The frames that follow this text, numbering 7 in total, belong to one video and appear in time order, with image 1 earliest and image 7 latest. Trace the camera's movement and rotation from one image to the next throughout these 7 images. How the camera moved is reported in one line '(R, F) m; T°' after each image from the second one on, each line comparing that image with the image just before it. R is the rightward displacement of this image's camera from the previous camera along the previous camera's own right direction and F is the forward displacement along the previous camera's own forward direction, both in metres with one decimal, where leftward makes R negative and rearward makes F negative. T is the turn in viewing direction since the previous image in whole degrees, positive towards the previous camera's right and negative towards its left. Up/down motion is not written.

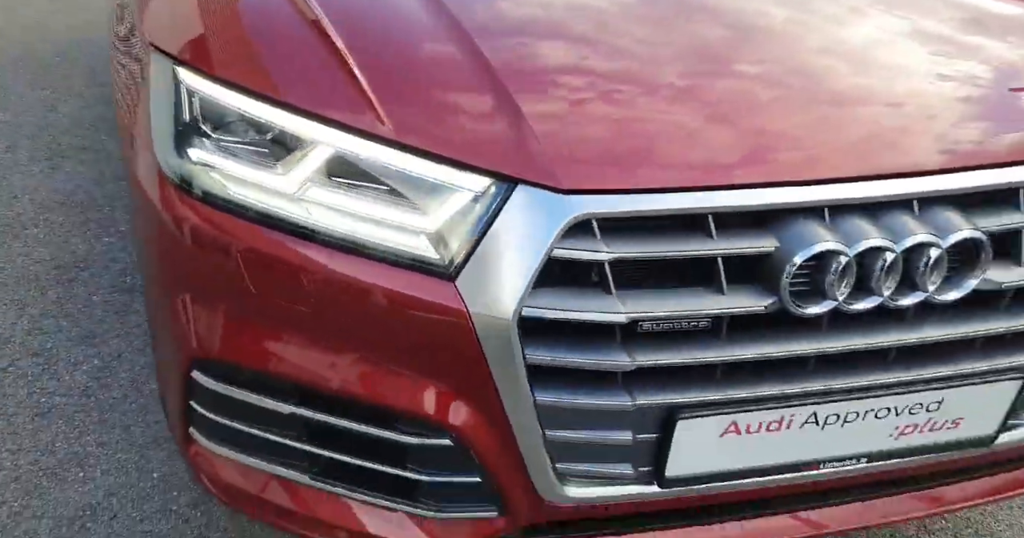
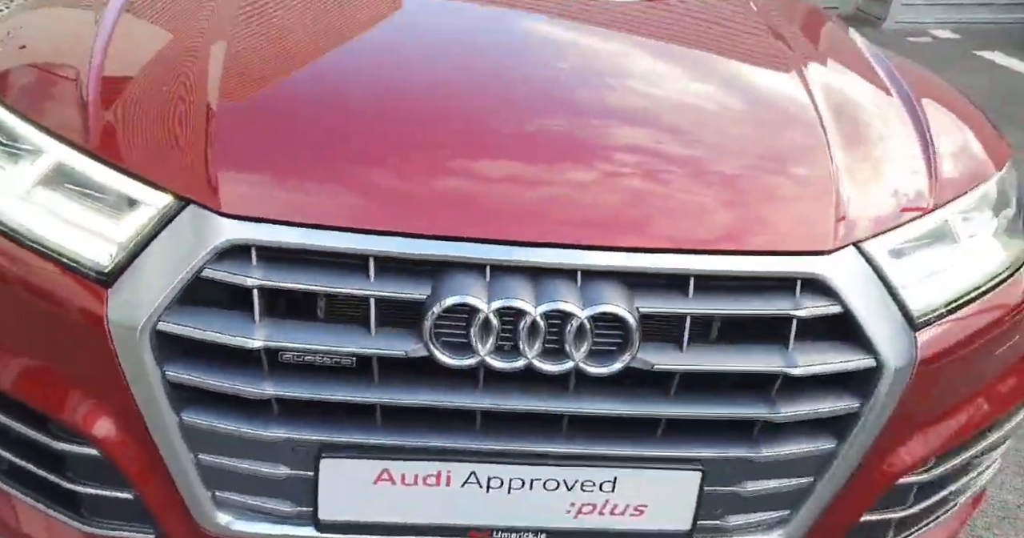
(+0.9, +0.2) m; -19°
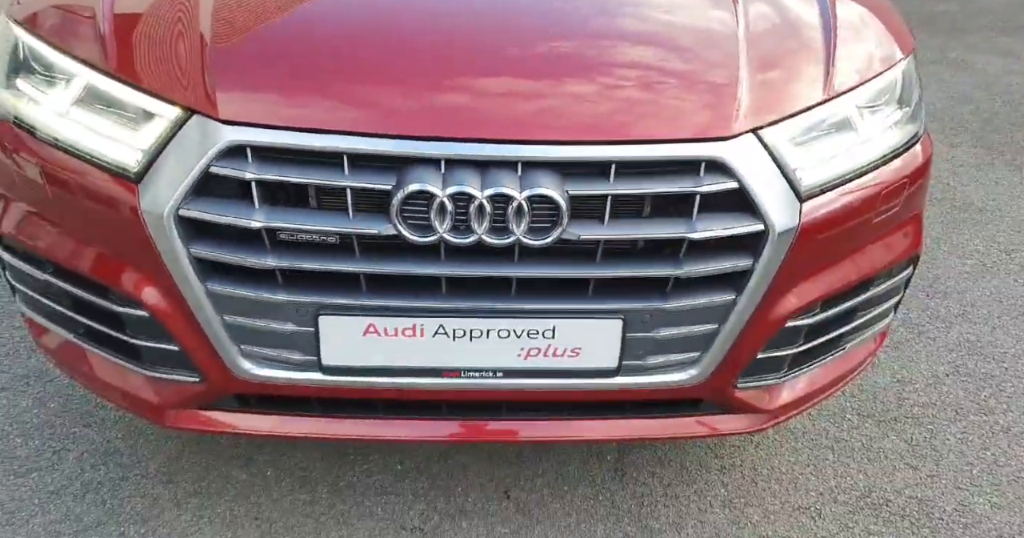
(+0.2, -0.3) m; -3°
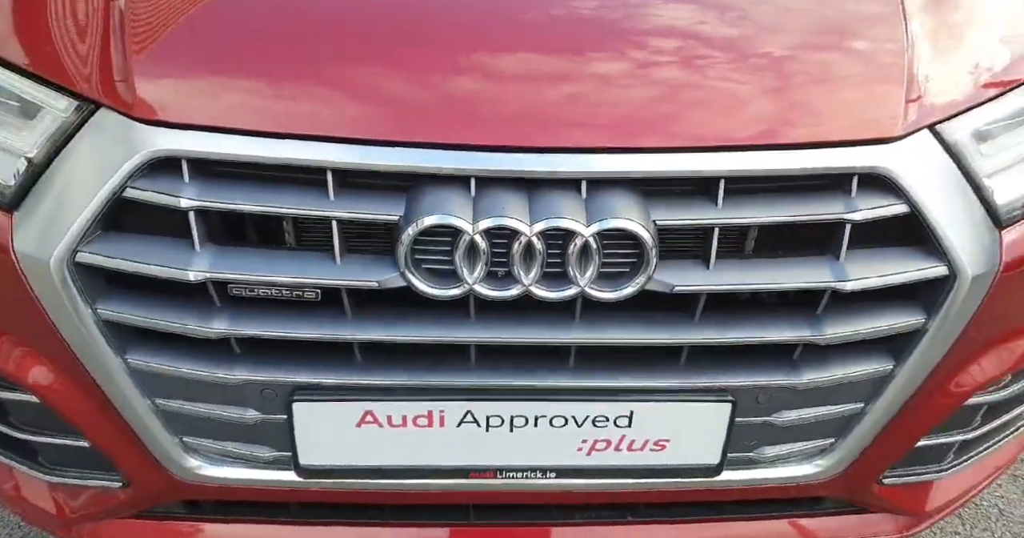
(-0.1, +0.5) m; +1°
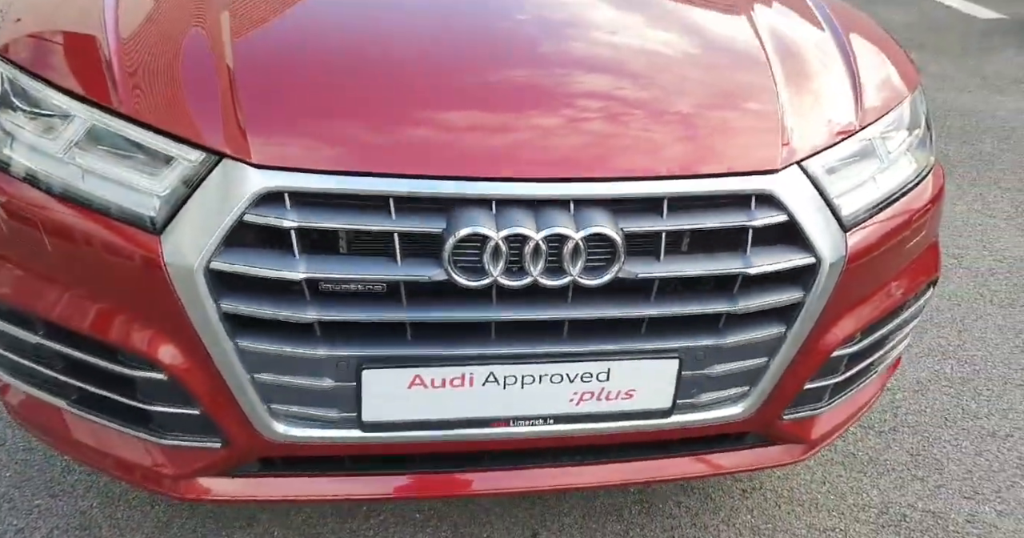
(-0.2, -0.4) m; +7°
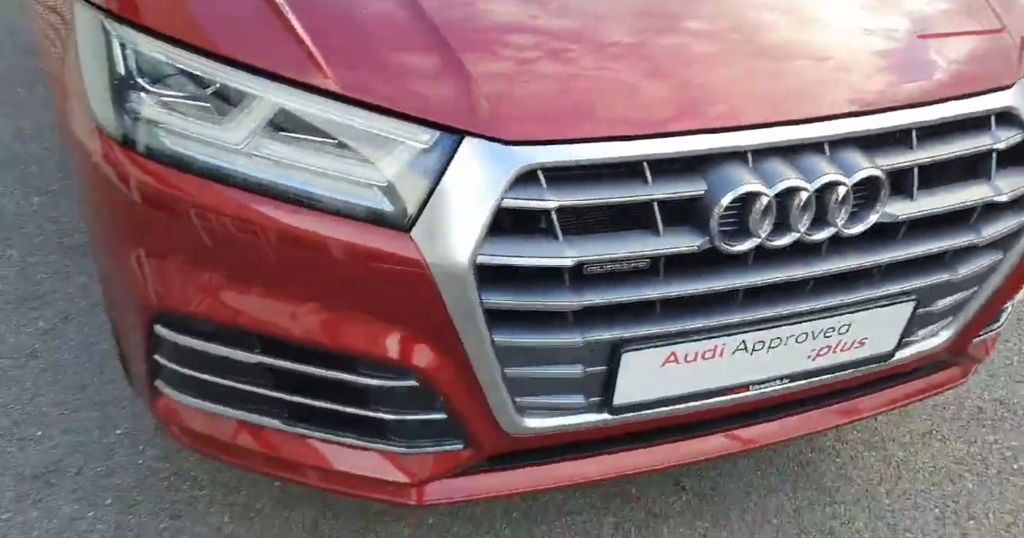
(-0.7, +0.3) m; +16°
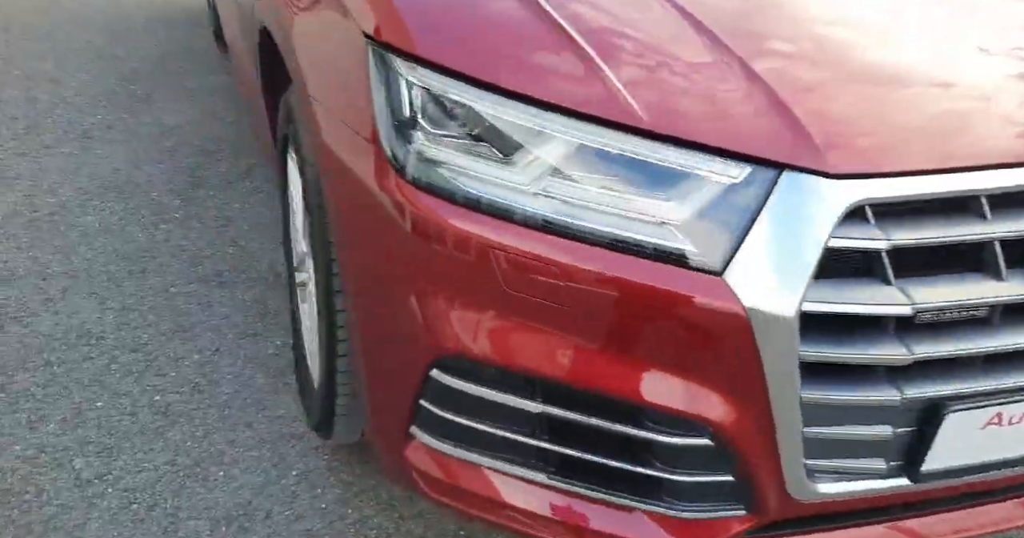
(-0.4, +0.1) m; -2°
